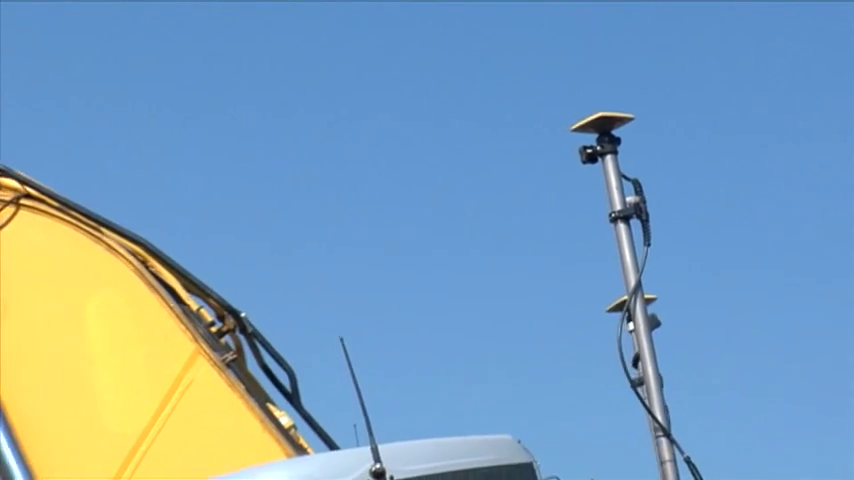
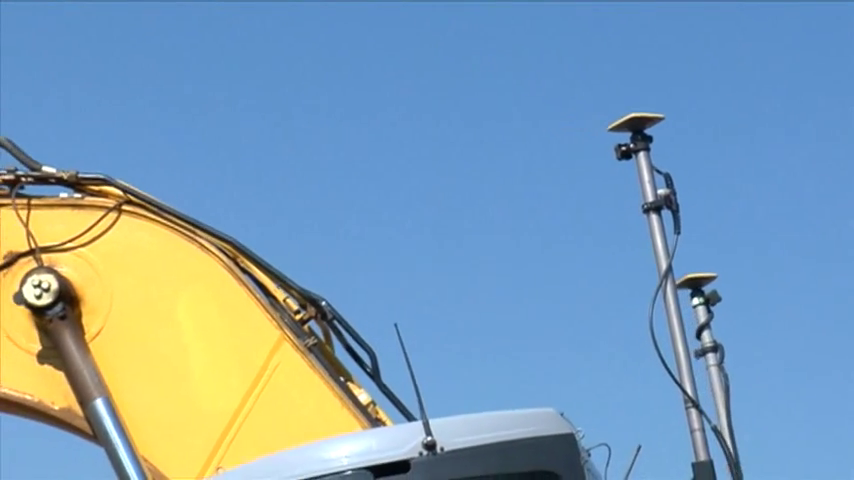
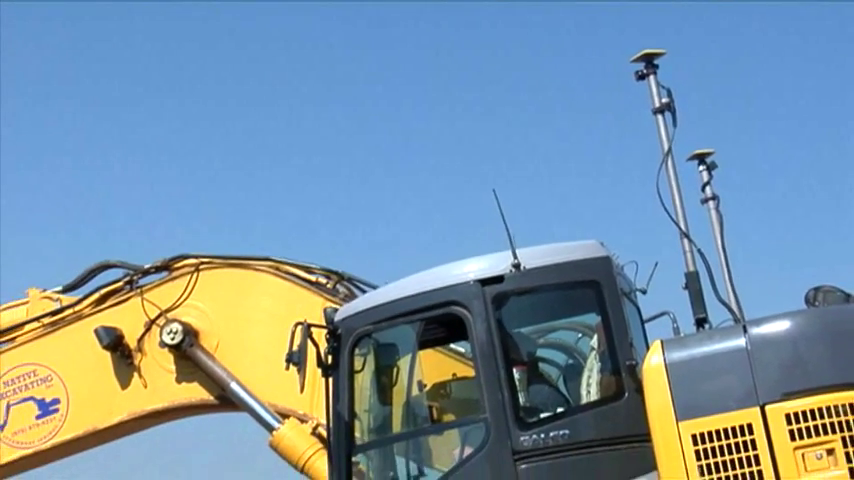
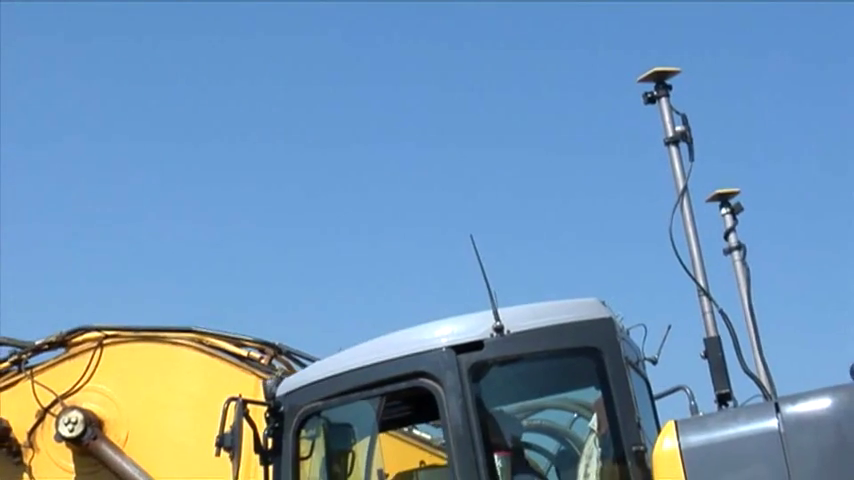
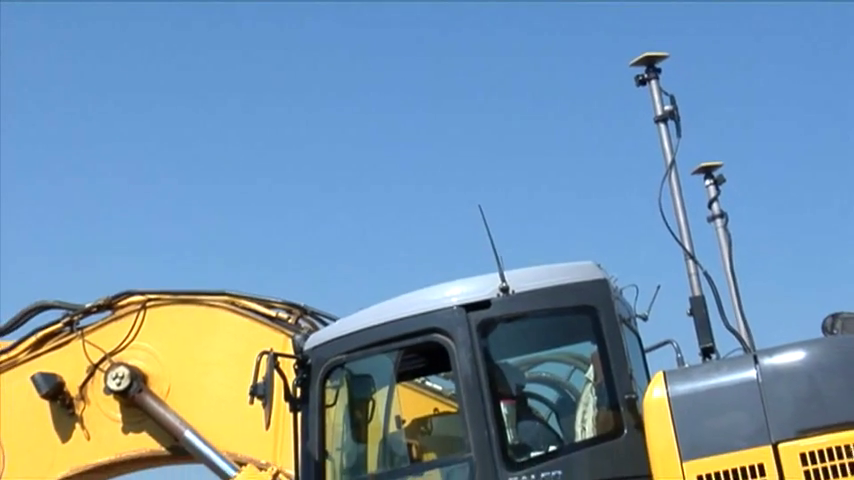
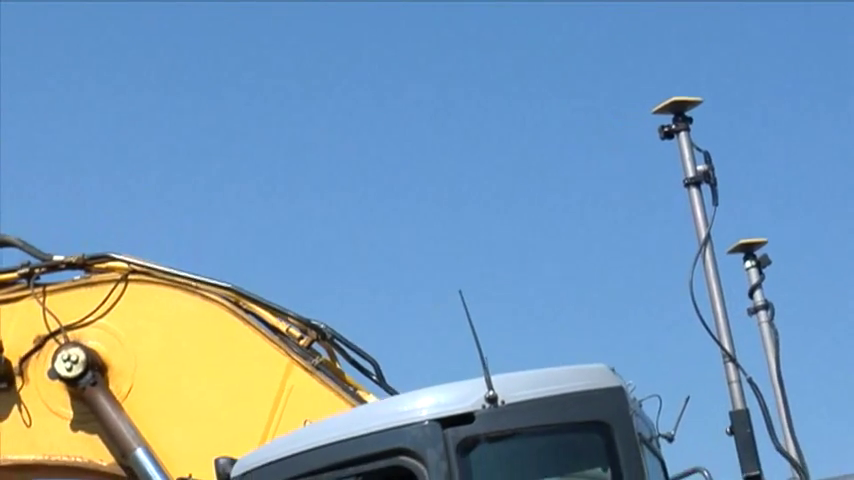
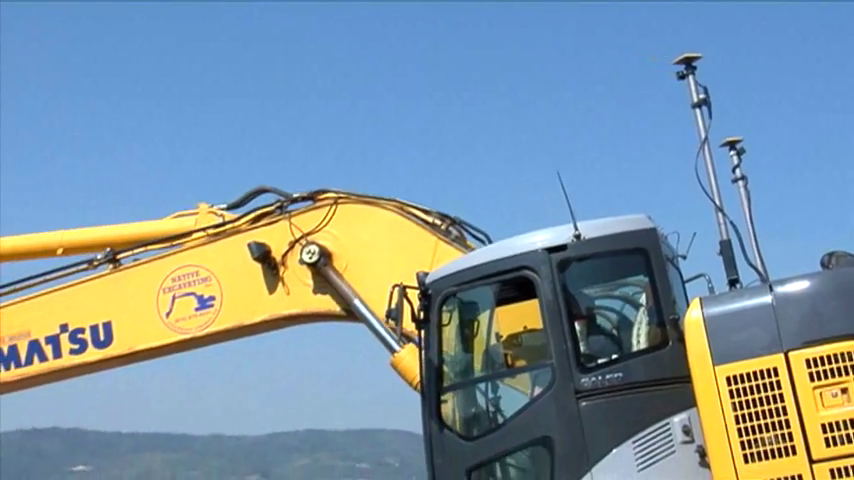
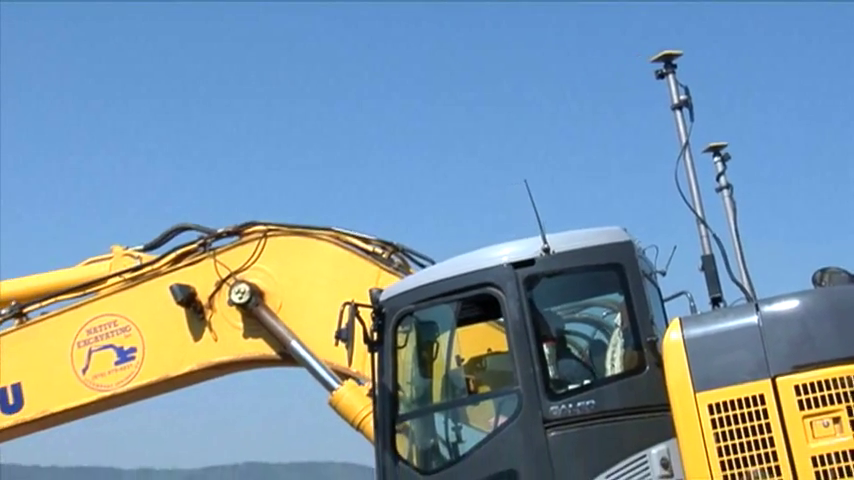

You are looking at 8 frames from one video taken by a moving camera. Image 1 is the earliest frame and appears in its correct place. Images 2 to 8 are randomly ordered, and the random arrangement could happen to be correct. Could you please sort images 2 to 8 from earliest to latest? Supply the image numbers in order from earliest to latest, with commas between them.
2, 6, 4, 5, 3, 8, 7
